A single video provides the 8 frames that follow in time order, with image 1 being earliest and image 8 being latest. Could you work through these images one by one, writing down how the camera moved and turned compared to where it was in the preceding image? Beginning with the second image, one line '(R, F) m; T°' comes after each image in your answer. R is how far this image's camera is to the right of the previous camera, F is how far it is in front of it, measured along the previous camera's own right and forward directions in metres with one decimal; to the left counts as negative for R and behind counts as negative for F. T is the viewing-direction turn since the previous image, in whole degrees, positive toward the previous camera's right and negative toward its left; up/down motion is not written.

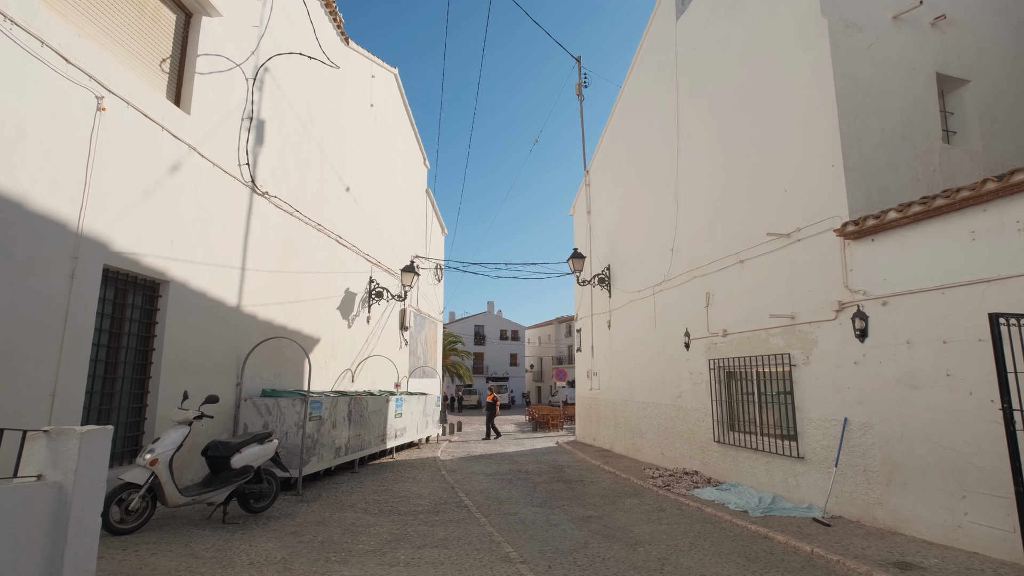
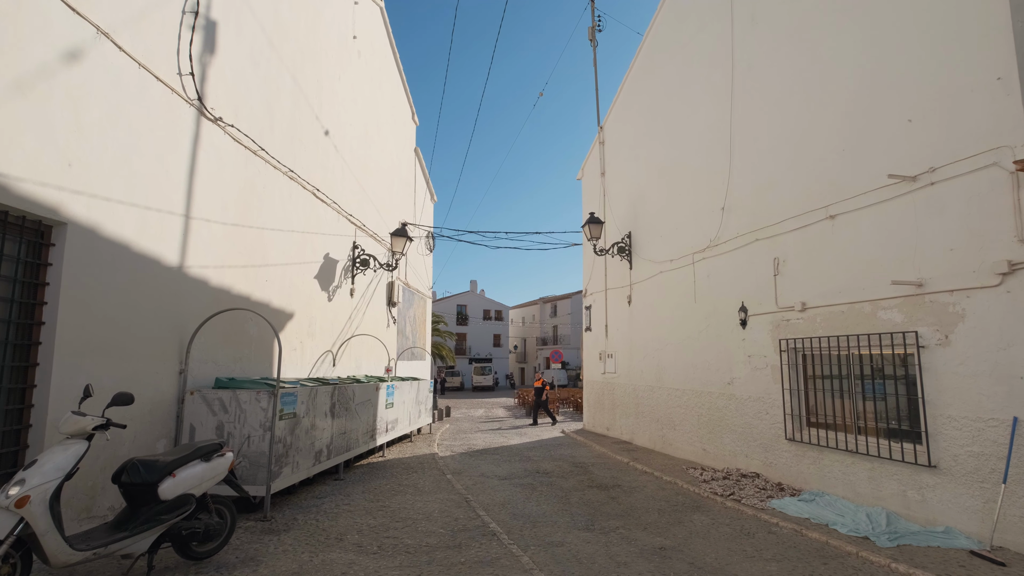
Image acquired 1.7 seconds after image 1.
(-0.6, +1.7) m; +2°
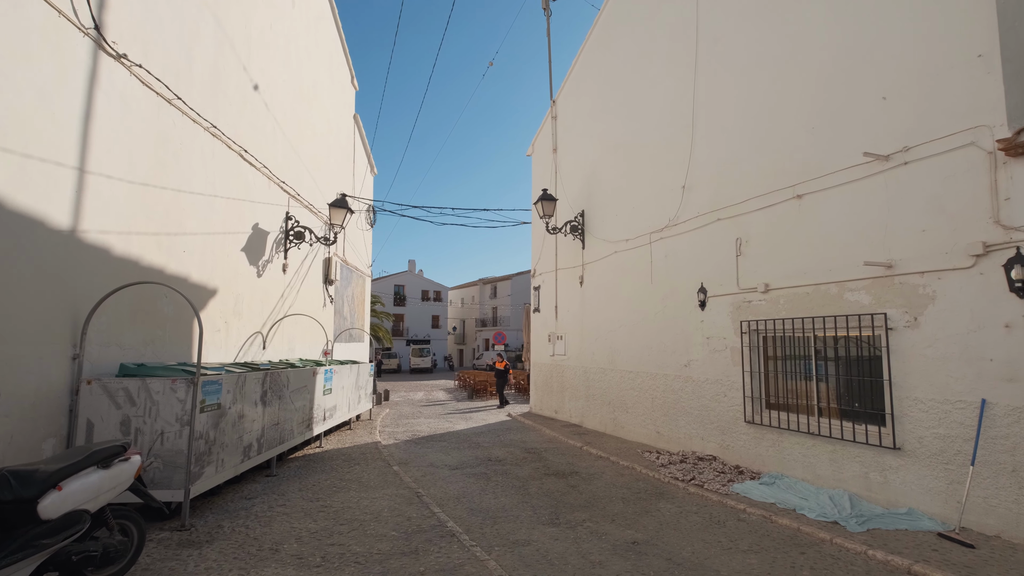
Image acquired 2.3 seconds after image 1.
(-0.2, +0.5) m; +7°
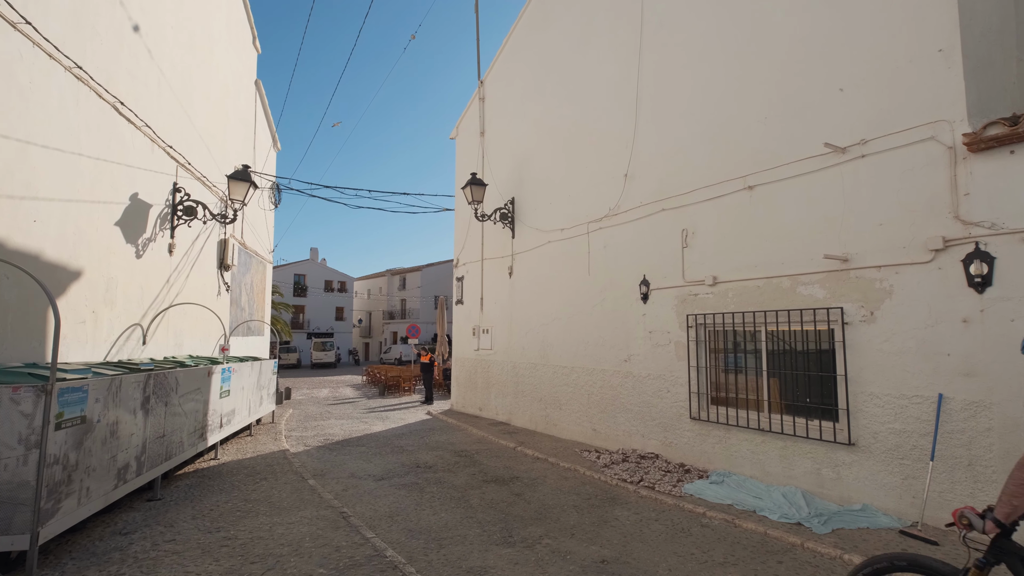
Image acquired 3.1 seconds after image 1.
(-0.4, +0.7) m; +10°
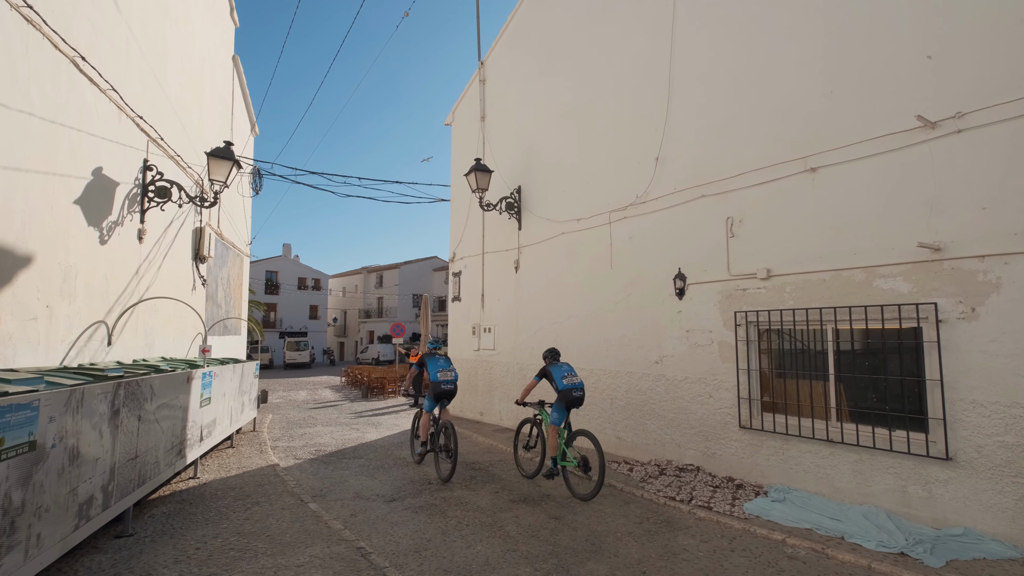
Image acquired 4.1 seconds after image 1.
(-0.6, +0.8) m; +3°
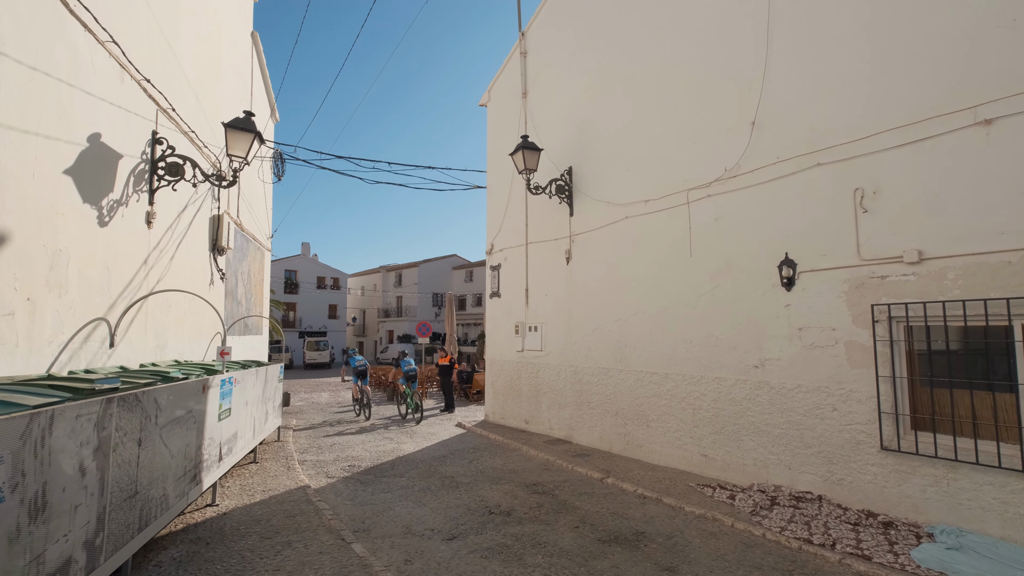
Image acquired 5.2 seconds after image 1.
(-0.6, +1.1) m; -2°
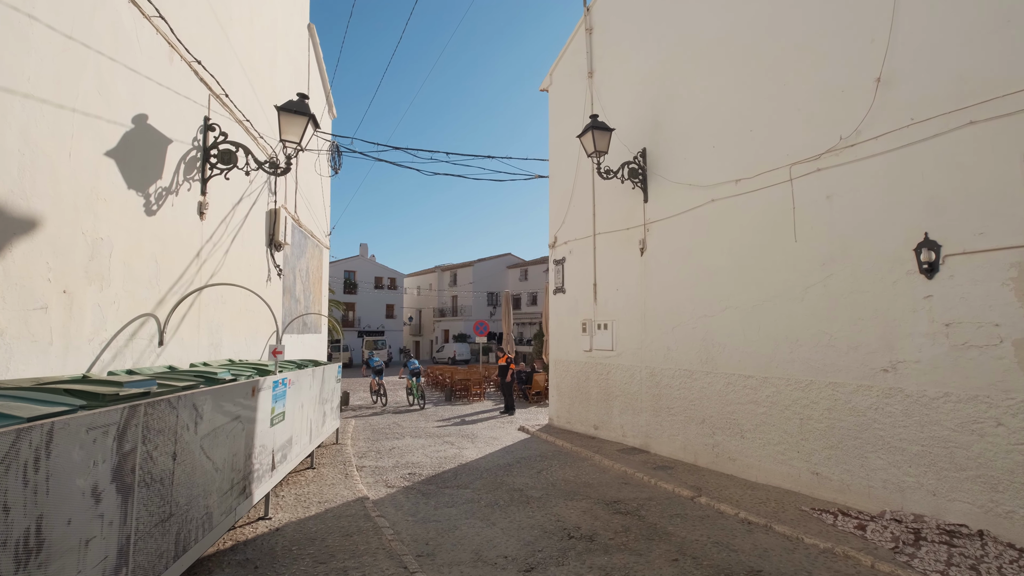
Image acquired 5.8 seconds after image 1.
(-0.2, +0.7) m; -6°
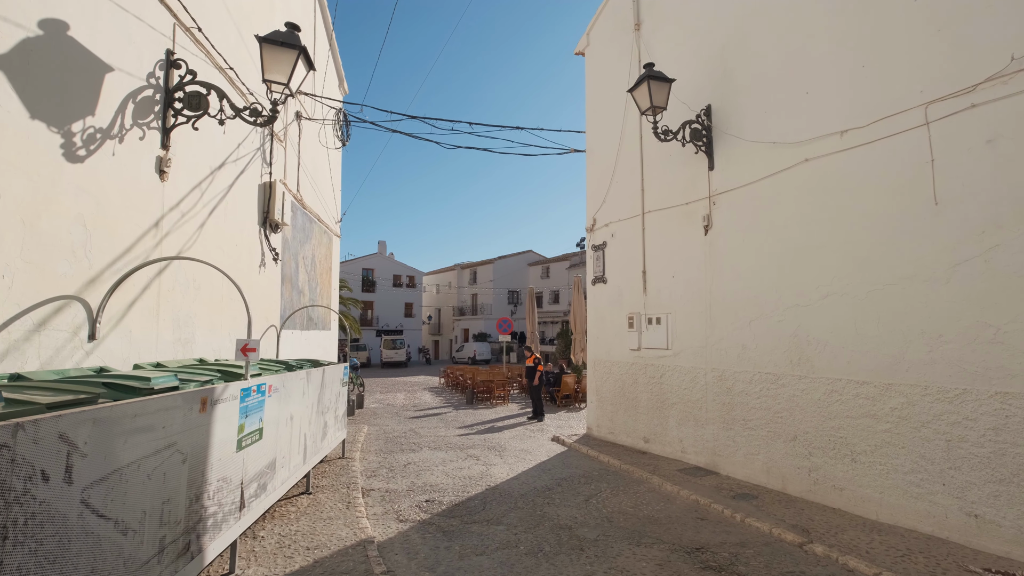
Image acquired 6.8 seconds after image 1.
(-0.2, +1.3) m; -2°
